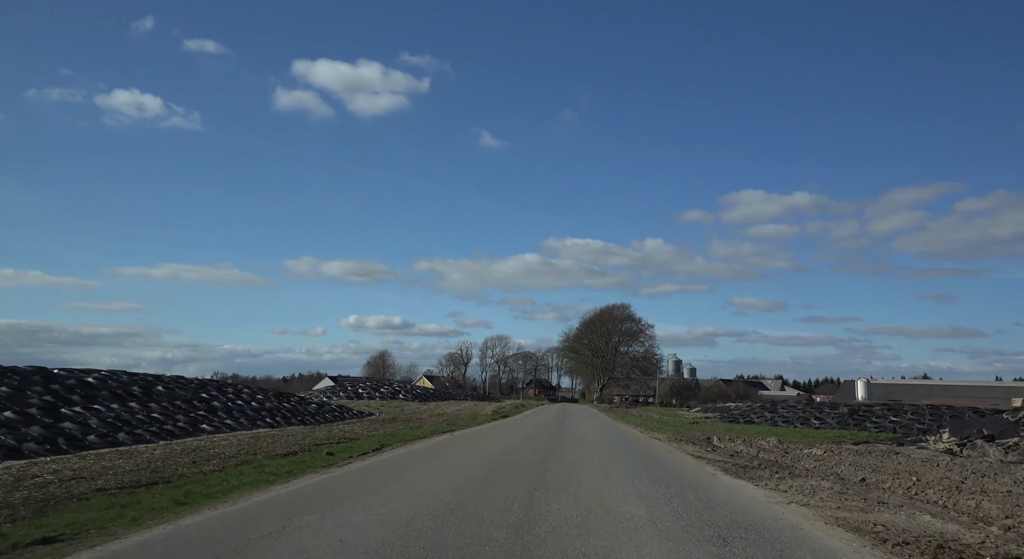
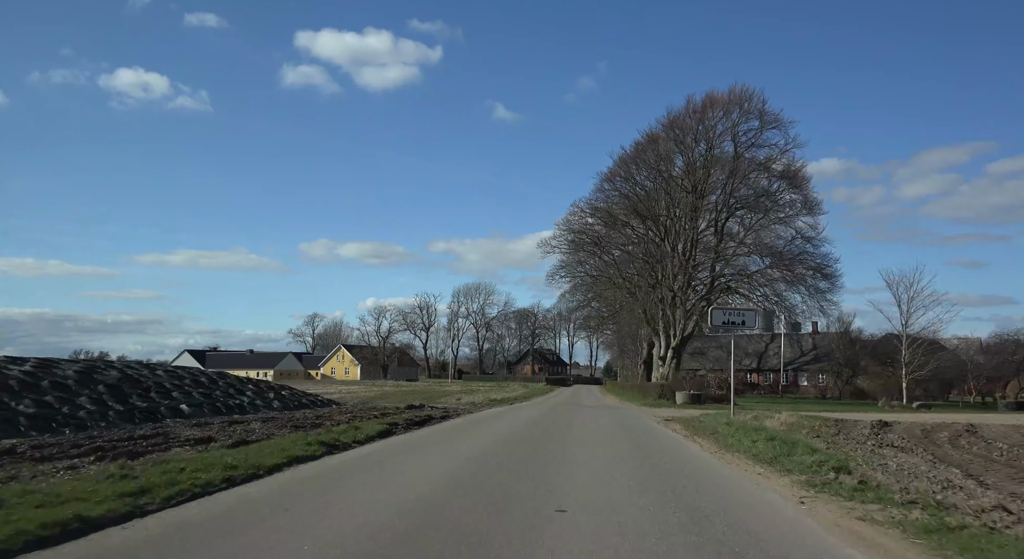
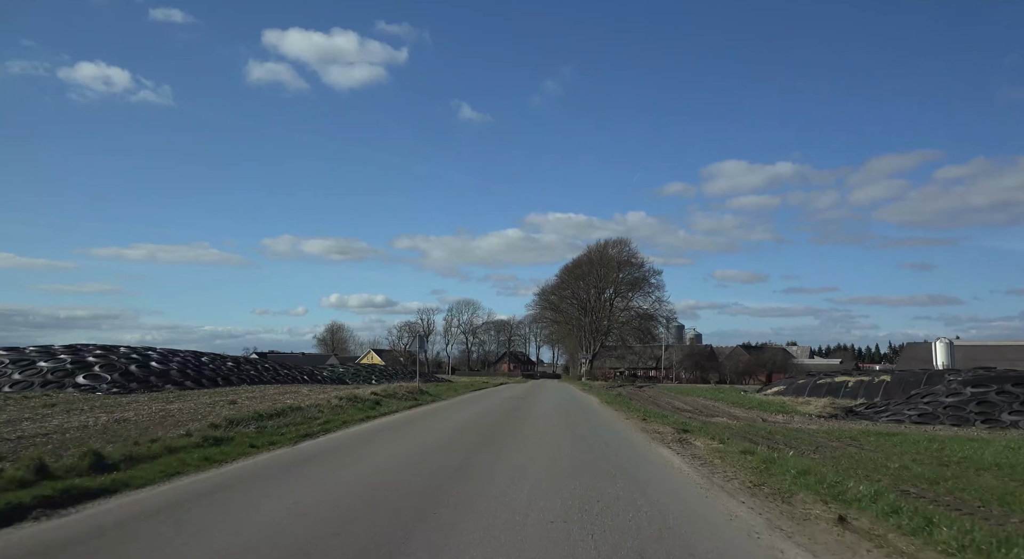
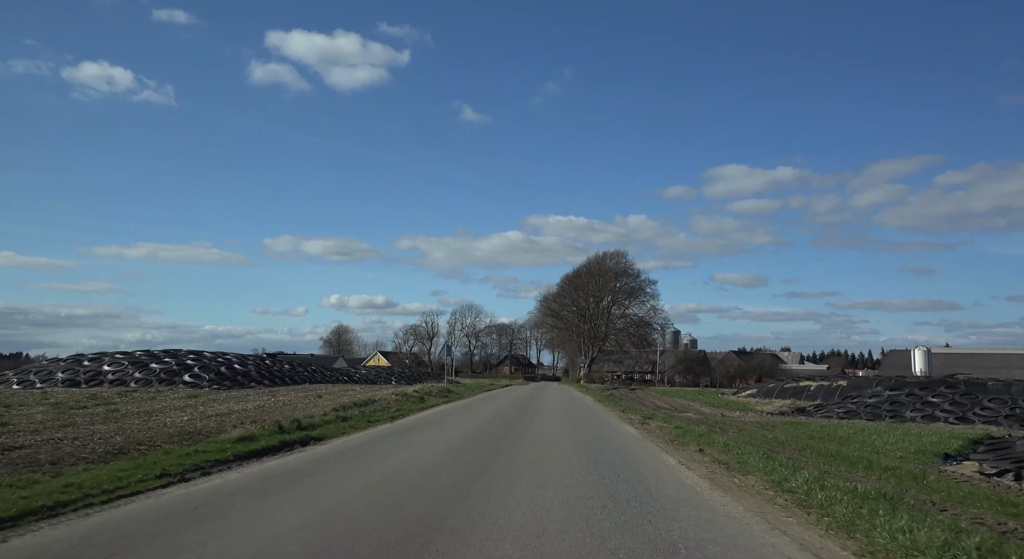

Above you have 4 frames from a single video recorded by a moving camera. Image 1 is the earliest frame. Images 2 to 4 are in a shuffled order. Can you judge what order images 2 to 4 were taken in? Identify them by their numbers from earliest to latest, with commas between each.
4, 3, 2
